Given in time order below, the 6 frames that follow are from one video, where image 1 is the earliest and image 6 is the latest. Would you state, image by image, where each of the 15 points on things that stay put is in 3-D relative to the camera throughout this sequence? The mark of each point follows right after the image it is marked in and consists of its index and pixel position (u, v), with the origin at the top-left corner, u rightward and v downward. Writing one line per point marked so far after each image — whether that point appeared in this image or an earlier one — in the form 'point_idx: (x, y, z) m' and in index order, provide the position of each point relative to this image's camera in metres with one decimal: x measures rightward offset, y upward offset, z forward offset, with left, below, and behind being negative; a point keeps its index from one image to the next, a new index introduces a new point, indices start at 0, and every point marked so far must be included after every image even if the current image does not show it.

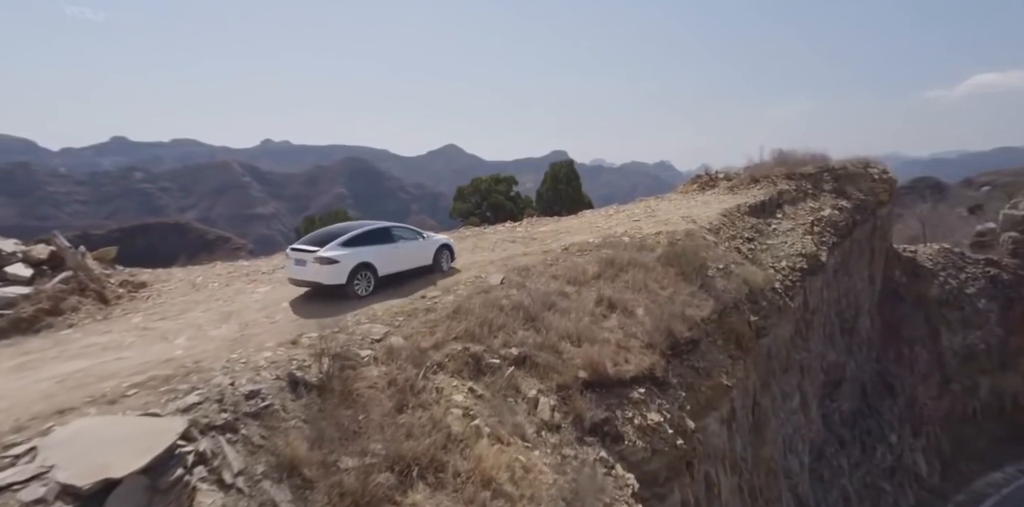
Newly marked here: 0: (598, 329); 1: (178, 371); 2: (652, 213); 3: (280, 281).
0: (+1.5, -1.3, +8.6) m
1: (-3.7, -1.3, +5.6) m
2: (+4.5, +1.3, +16.4) m
3: (-4.6, -0.5, +9.8) m
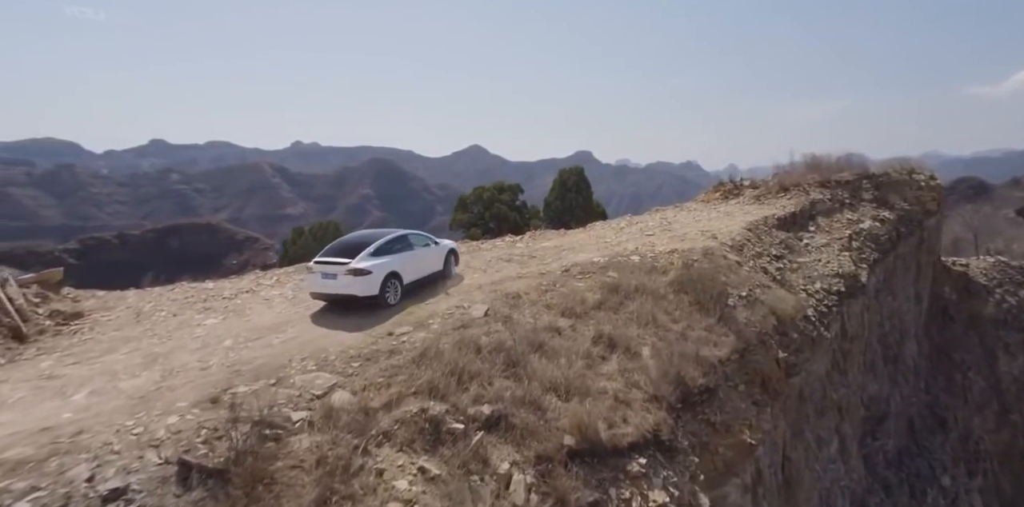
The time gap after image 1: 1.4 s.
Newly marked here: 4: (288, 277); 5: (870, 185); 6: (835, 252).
0: (+1.2, -1.8, +7.2) m
1: (-4.2, -1.7, +4.5) m
2: (+4.5, +0.8, +14.8) m
3: (-4.8, -1.0, +8.7) m
4: (-4.9, -0.5, +11.0) m
5: (+12.8, +2.4, +18.1) m
6: (+9.0, 0.0, +14.1) m
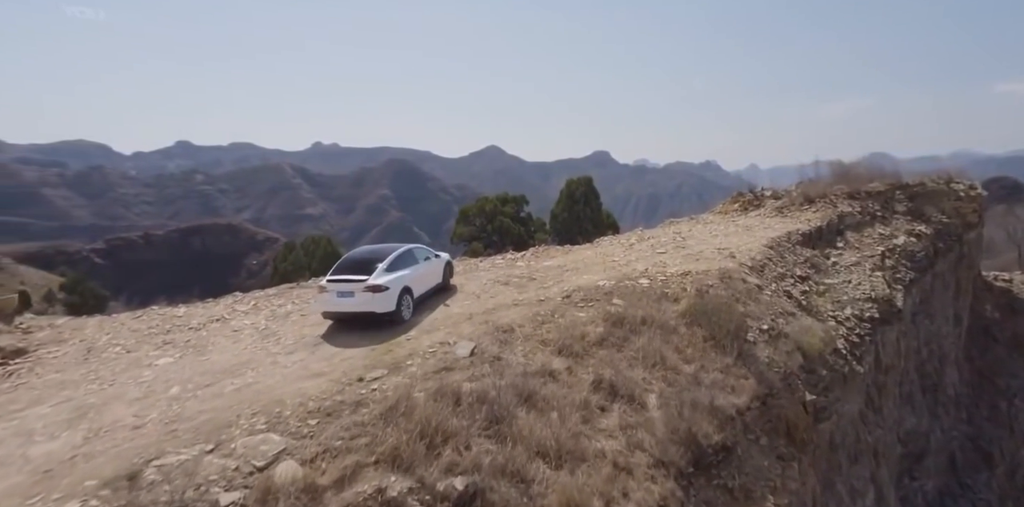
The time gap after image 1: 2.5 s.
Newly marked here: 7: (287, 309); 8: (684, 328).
0: (+0.9, -2.2, +6.2) m
1: (-4.5, -2.2, +3.7) m
2: (+4.6, +0.3, +13.7) m
3: (-4.9, -1.4, +7.9) m
4: (-5.0, -1.0, +10.2) m
5: (+12.9, +1.9, +16.7) m
6: (+9.0, -0.5, +12.9) m
7: (-4.4, -1.1, +9.8) m
8: (+2.9, -1.3, +8.6) m
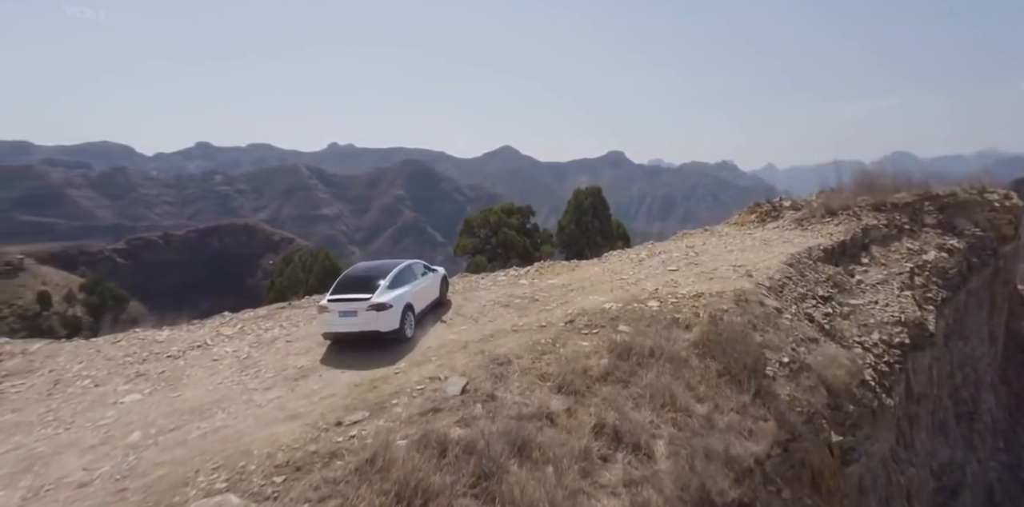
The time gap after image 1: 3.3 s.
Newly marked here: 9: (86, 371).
0: (+0.8, -2.6, +5.5) m
1: (-4.6, -2.6, +3.1) m
2: (+4.7, -0.1, +13.0) m
3: (-5.0, -1.8, +7.4) m
4: (-5.0, -1.4, +9.7) m
5: (+13.1, +1.5, +15.7) m
6: (+9.0, -0.9, +12.0) m
7: (-4.4, -1.5, +9.3) m
8: (+2.9, -1.7, +7.9) m
9: (-6.4, -1.8, +7.6) m
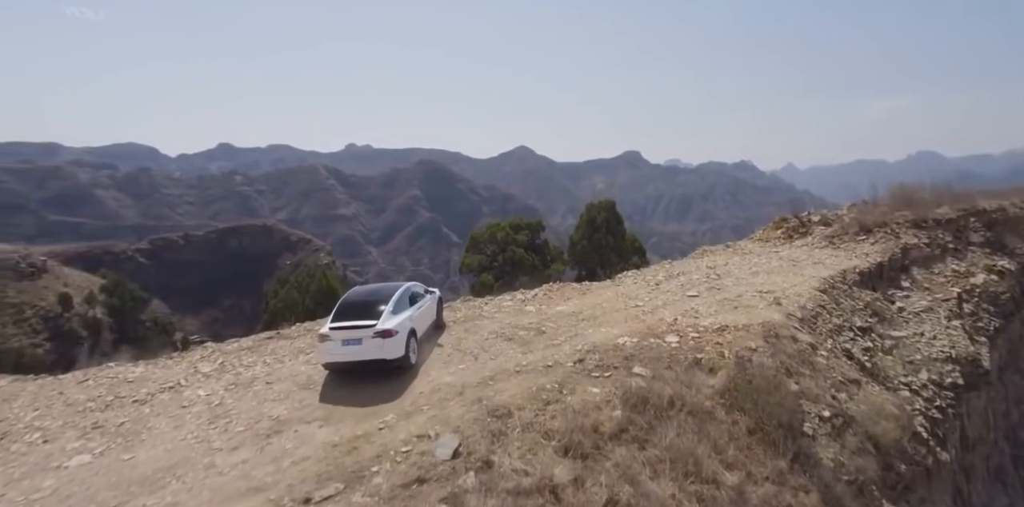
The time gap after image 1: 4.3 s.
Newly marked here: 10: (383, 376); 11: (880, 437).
0: (+0.8, -3.1, +4.5) m
1: (-4.8, -3.1, +2.4) m
2: (+4.8, -0.6, +11.9) m
3: (-5.0, -2.3, +6.6) m
4: (-4.9, -1.9, +8.9) m
5: (+13.4, +0.9, +14.4) m
6: (+9.2, -1.4, +10.8) m
7: (-4.3, -2.0, +8.5) m
8: (+2.9, -2.2, +6.9) m
9: (-6.4, -2.3, +6.9) m
10: (-2.1, -2.0, +8.5) m
11: (+5.3, -2.7, +7.3) m
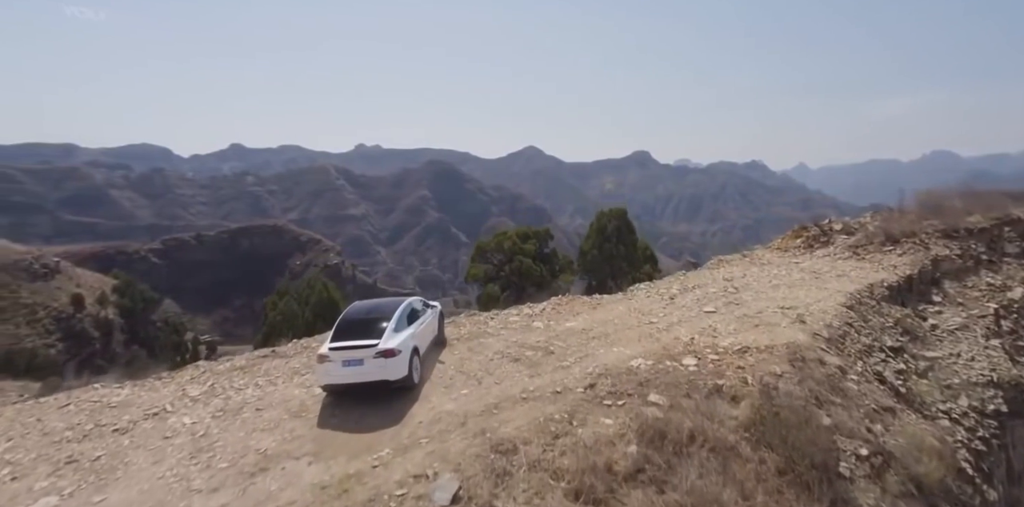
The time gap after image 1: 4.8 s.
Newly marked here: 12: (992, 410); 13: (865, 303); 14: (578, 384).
0: (+0.8, -3.4, +4.0) m
1: (-4.8, -3.4, +1.9) m
2: (+5.0, -0.9, +11.2) m
3: (-5.0, -2.6, +6.1) m
4: (-4.8, -2.2, +8.4) m
5: (+13.6, +0.6, +13.6) m
6: (+9.3, -1.7, +10.1) m
7: (-4.2, -2.2, +8.0) m
8: (+3.0, -2.5, +6.3) m
9: (-6.3, -2.5, +6.4) m
10: (-2.1, -2.3, +7.9) m
11: (+5.4, -2.9, +6.7) m
12: (+8.1, -2.6, +8.5) m
13: (+7.3, -1.0, +10.5) m
14: (+1.0, -2.0, +7.9) m
